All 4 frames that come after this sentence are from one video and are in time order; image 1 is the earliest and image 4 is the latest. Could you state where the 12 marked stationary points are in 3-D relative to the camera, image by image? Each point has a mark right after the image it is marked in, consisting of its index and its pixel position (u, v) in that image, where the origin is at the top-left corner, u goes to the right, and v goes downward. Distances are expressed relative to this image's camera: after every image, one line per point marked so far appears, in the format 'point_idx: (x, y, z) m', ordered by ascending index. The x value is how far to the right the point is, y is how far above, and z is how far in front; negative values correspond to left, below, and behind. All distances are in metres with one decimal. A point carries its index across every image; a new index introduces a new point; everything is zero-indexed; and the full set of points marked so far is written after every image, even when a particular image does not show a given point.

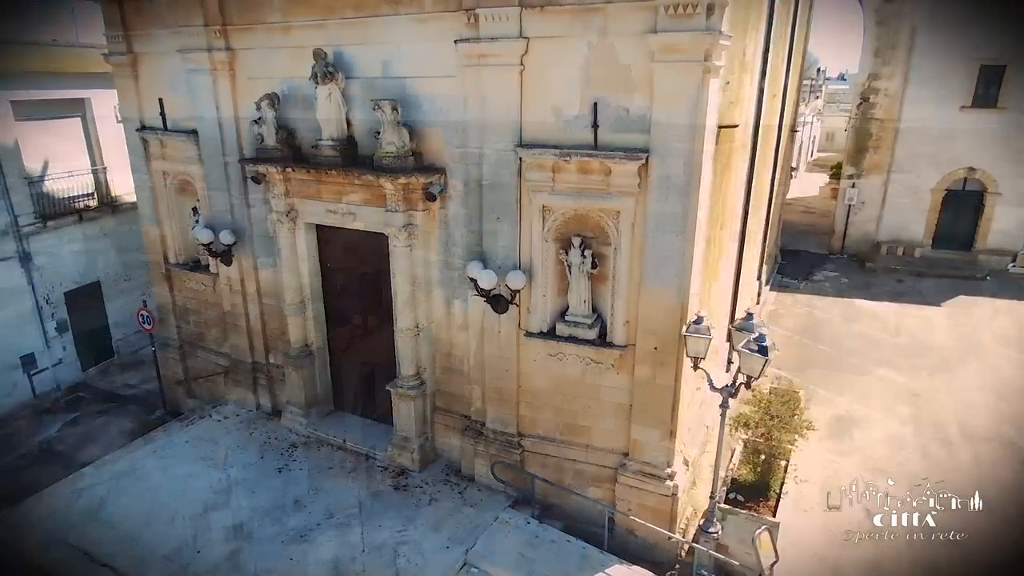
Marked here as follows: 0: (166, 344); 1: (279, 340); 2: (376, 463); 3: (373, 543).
0: (-6.1, -1.0, +11.9) m
1: (-3.7, -0.8, +10.5) m
2: (-1.9, -2.5, +9.4) m
3: (-1.6, -3.0, +8.0) m
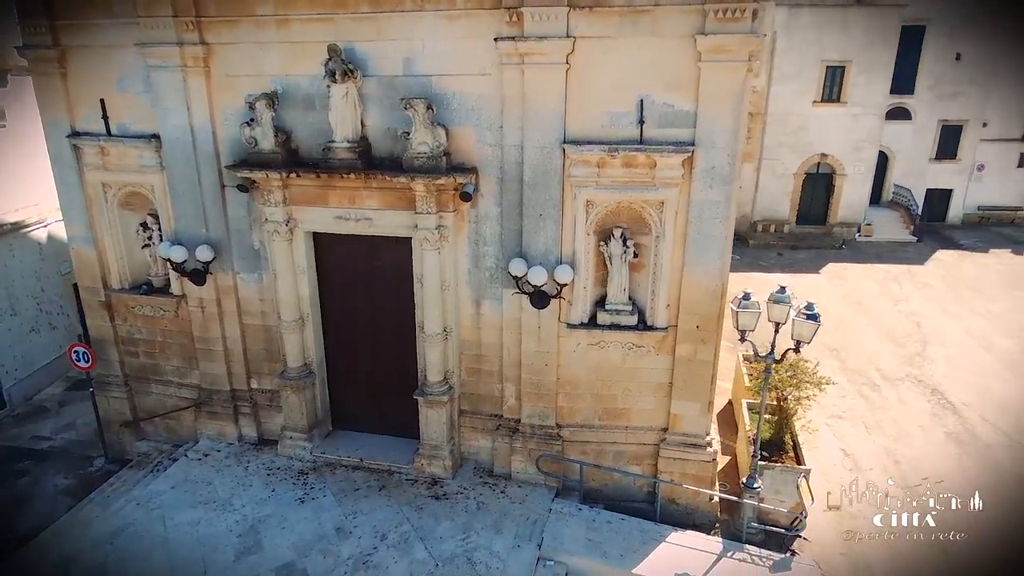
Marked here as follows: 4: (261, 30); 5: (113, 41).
0: (-6.3, -1.5, +10.3) m
1: (-3.6, -1.1, +9.6) m
2: (-1.5, -2.6, +9.0) m
3: (-0.8, -3.1, +7.8) m
4: (-3.1, +3.2, +8.2) m
5: (-5.1, +3.2, +8.6) m
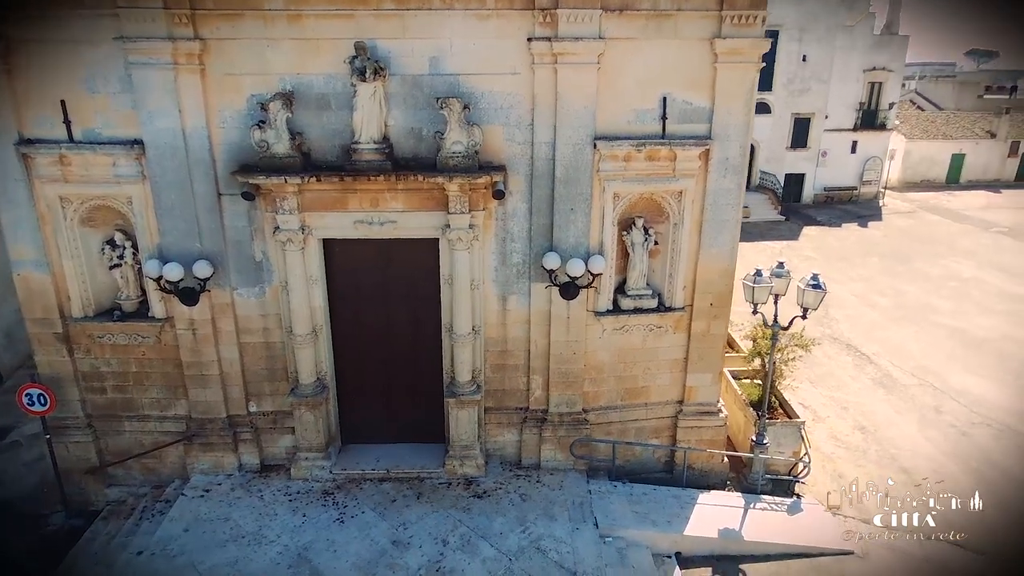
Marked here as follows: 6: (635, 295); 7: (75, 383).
0: (-6.1, -1.9, +9.0) m
1: (-3.3, -1.3, +9.0) m
2: (-1.0, -2.6, +8.9) m
3: (0.0, -3.1, +7.8) m
4: (-2.8, +3.0, +7.6) m
5: (-4.9, +2.9, +7.6) m
6: (+1.6, -0.1, +8.9) m
7: (-5.8, -1.3, +8.9) m
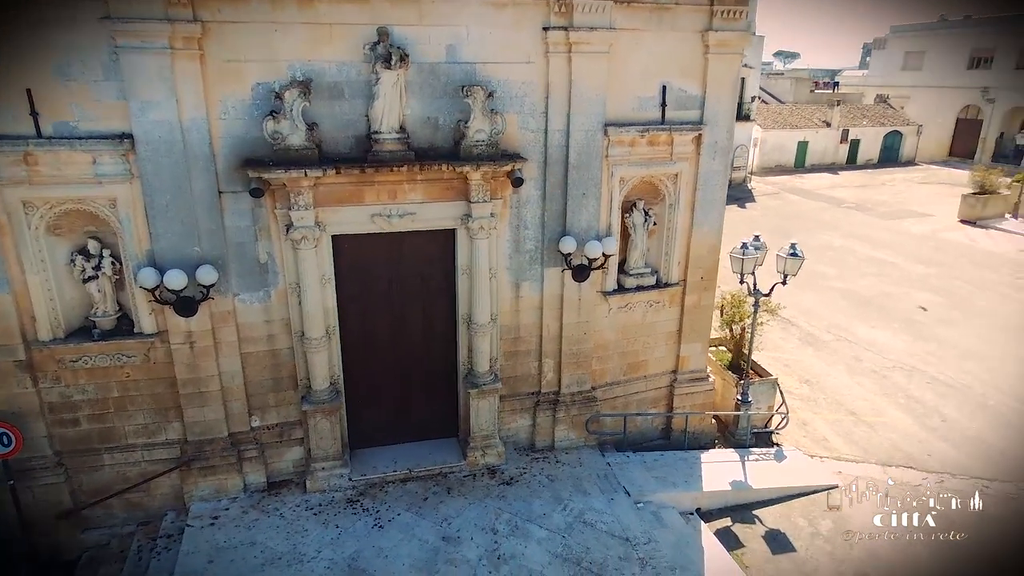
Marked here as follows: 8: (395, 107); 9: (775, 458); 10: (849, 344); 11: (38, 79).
0: (-5.6, -2.1, +7.8) m
1: (-3.0, -1.3, +8.4) m
2: (-0.7, -2.5, +8.8) m
3: (+0.6, -2.9, +8.0) m
4: (-2.5, +3.0, +7.1) m
5: (-4.5, +2.7, +6.6) m
6: (+1.7, +0.2, +9.4) m
7: (-5.4, -1.5, +7.7) m
8: (-1.3, +2.0, +7.5) m
9: (+3.9, -2.5, +9.7) m
10: (+7.0, -1.2, +13.9) m
11: (-4.8, +2.1, +6.7) m
